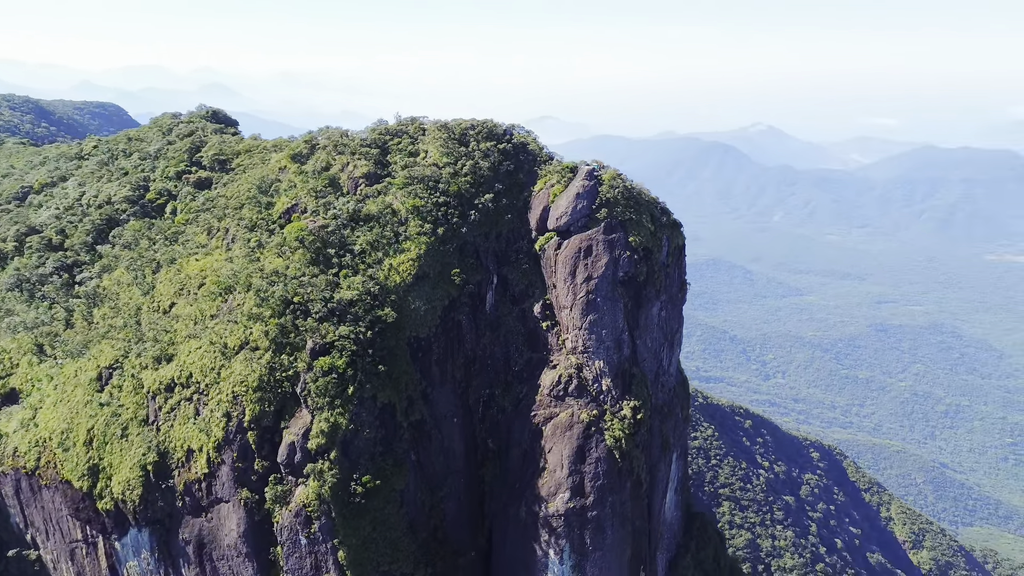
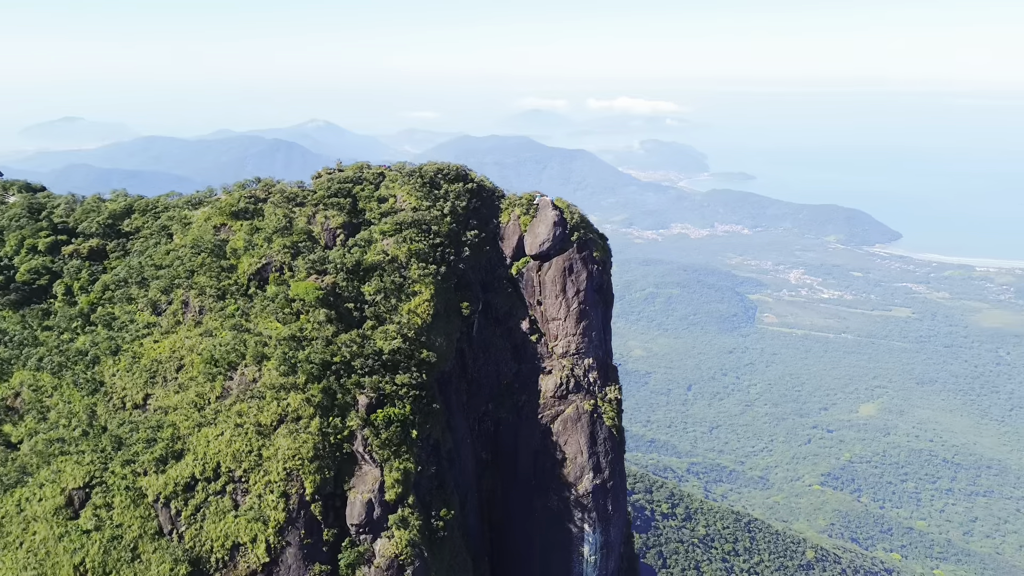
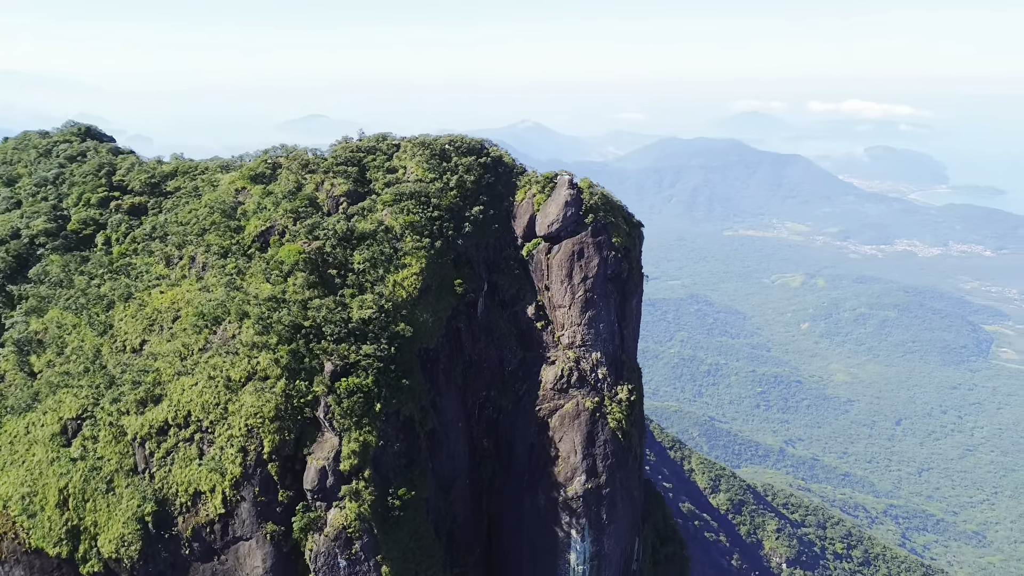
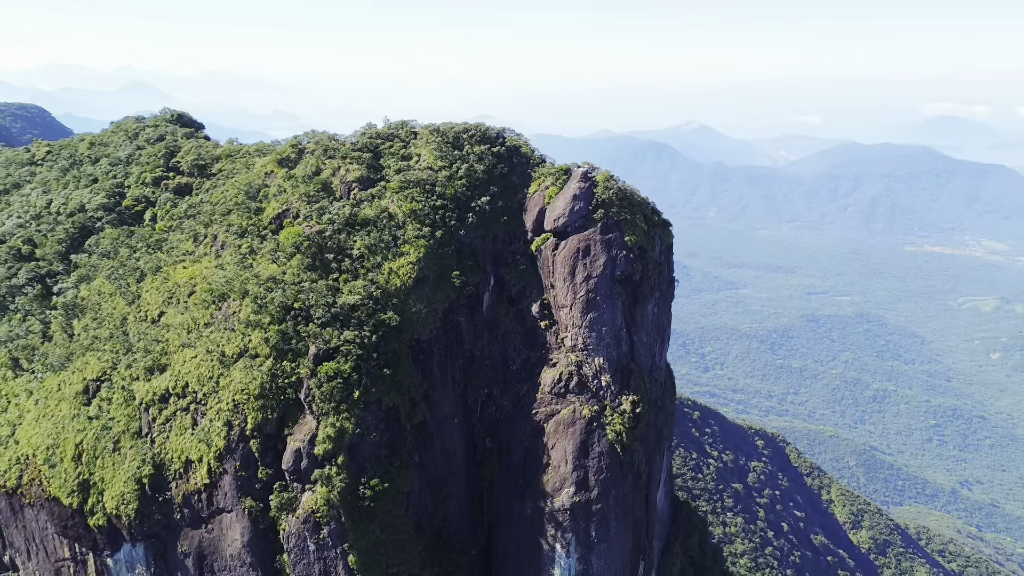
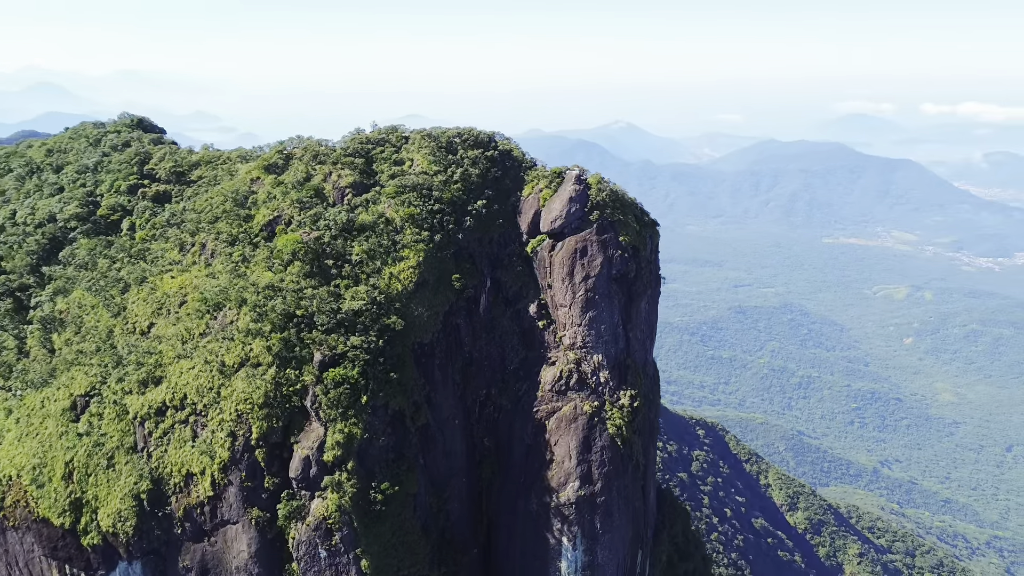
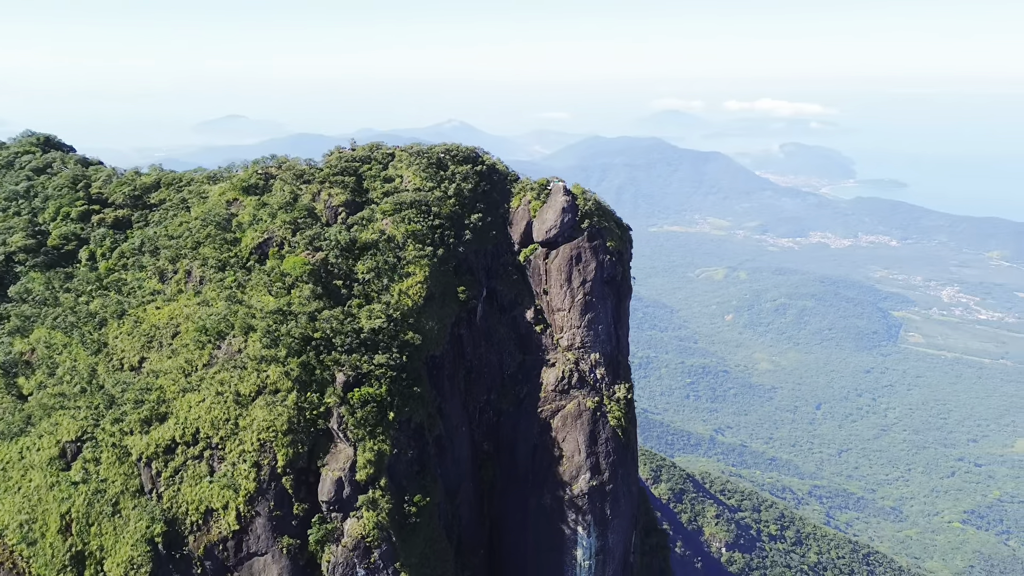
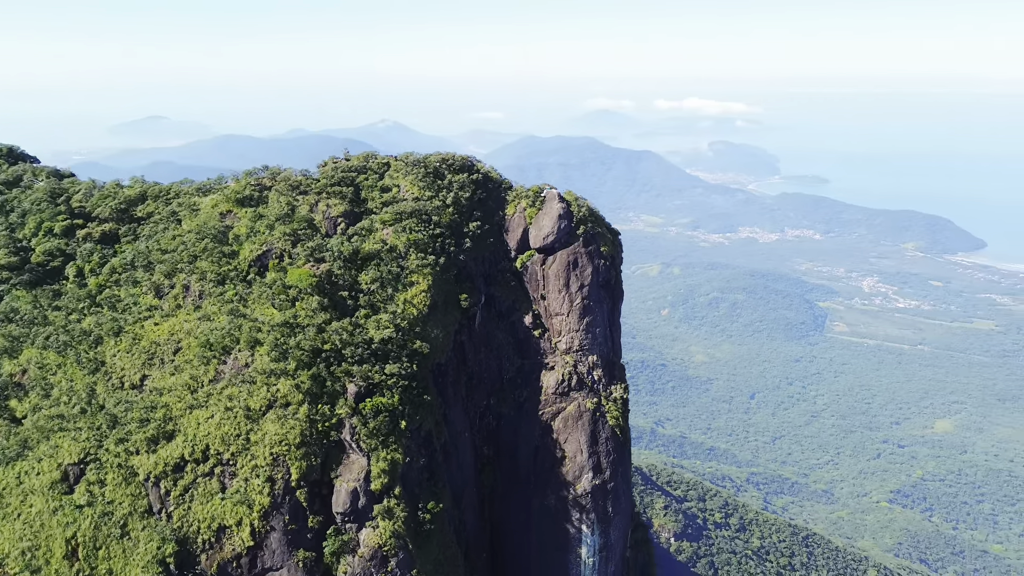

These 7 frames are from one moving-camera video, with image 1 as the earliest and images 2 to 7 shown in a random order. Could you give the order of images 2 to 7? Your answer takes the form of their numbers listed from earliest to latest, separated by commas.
4, 5, 3, 6, 7, 2
